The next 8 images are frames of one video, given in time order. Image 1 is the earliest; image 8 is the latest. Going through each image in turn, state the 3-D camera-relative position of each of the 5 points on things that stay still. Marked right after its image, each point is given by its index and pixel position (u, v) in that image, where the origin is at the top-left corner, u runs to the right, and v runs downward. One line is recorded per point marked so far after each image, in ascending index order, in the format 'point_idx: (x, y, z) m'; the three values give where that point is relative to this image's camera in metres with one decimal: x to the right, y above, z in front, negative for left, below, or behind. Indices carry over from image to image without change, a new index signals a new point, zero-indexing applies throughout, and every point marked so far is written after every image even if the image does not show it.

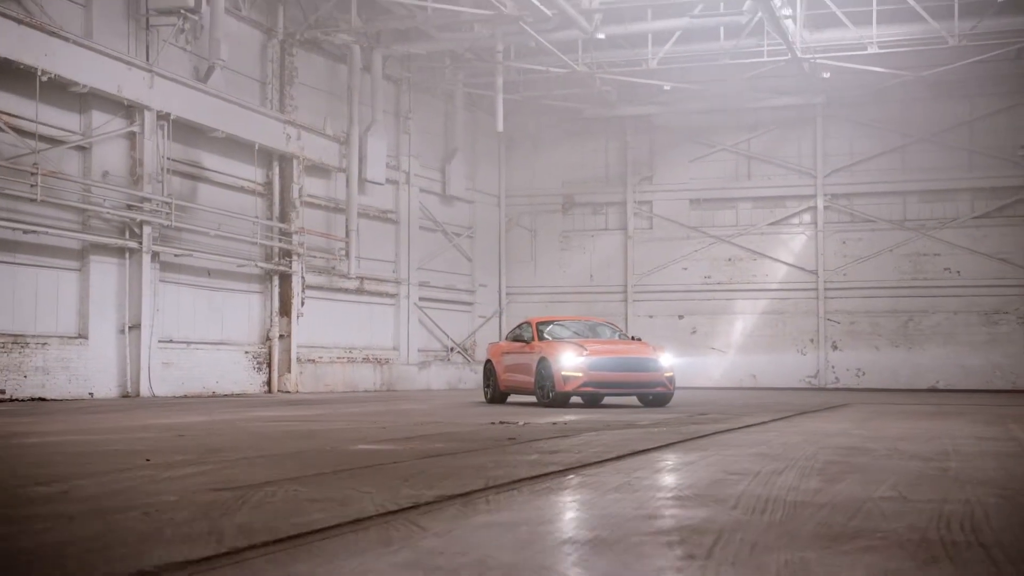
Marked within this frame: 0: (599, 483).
0: (+0.4, -0.8, +4.3) m
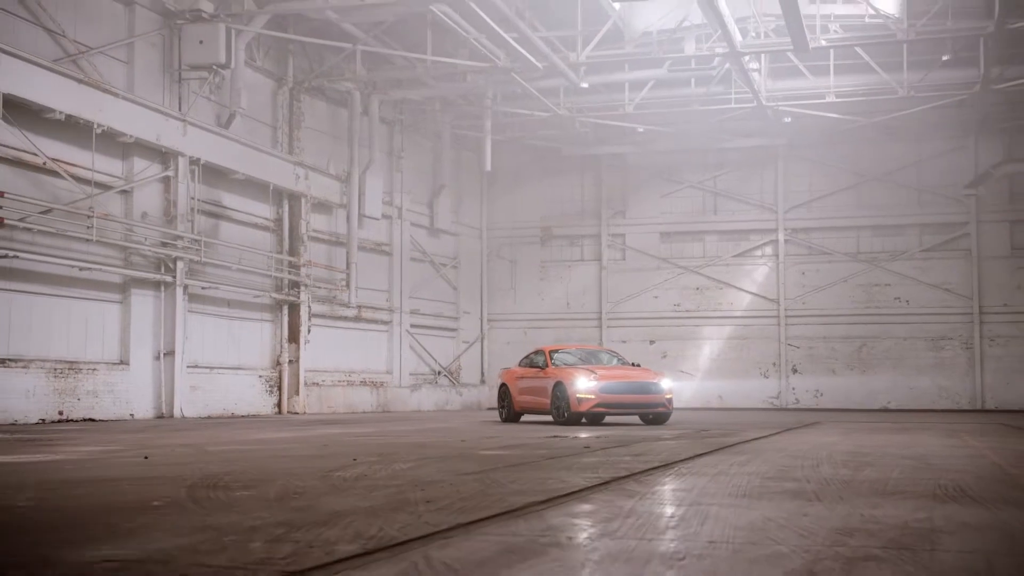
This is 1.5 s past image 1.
0: (+1.2, -1.1, +6.2) m
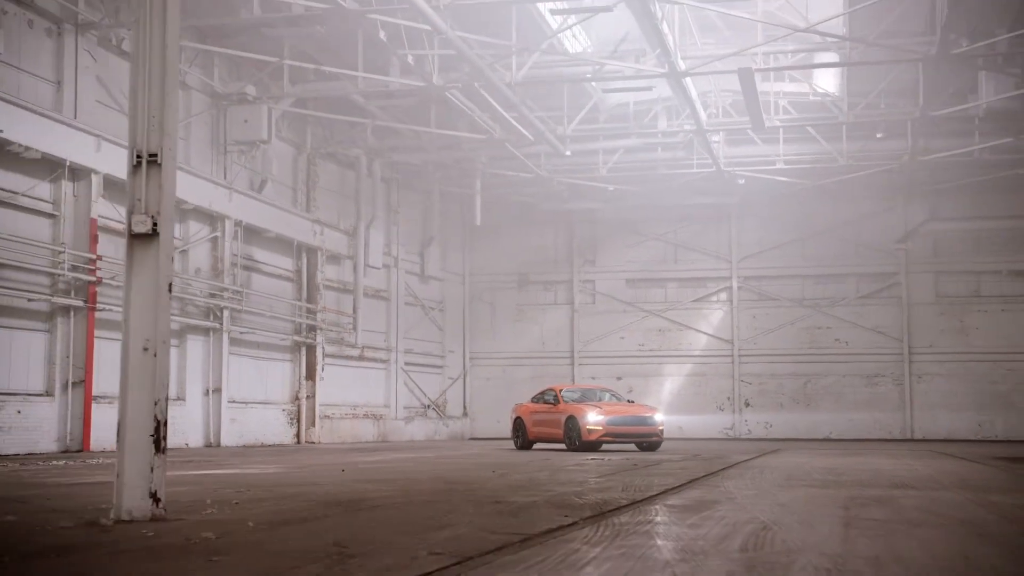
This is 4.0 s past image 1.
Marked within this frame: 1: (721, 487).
0: (+2.1, -1.7, +9.5) m
1: (+1.6, -1.5, +7.7) m
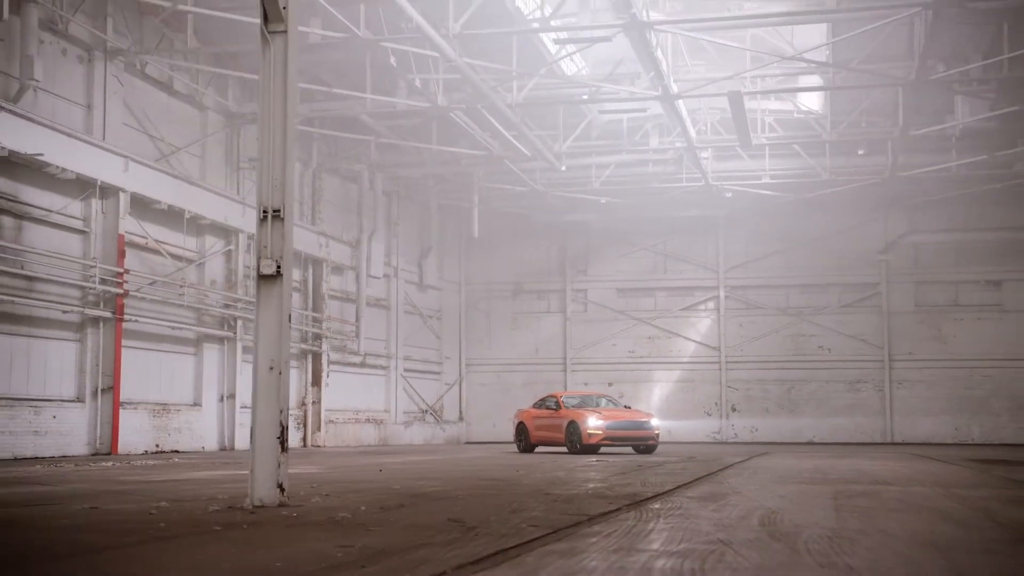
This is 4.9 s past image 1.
0: (+2.3, -1.9, +10.7) m
1: (+1.9, -1.7, +8.9) m
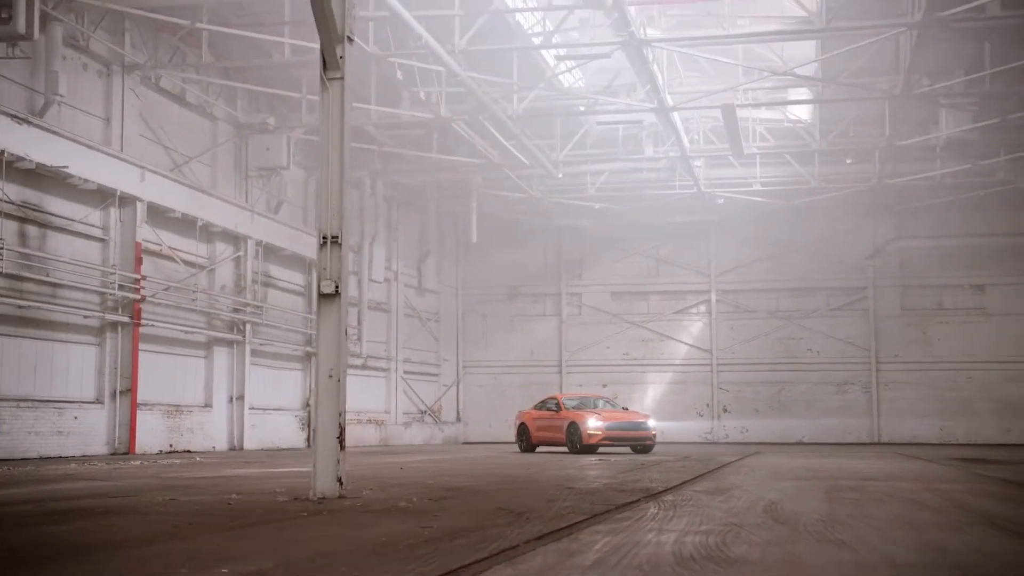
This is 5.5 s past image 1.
0: (+2.5, -2.1, +11.5) m
1: (+2.0, -1.8, +9.7) m
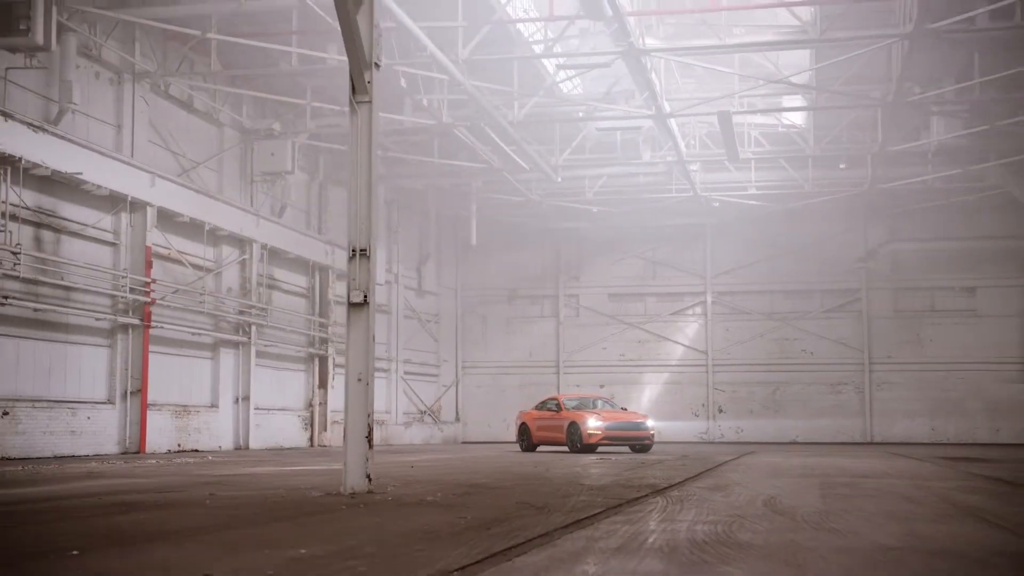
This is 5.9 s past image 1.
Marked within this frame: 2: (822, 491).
0: (+2.6, -2.1, +12.1) m
1: (+2.1, -1.9, +10.2) m
2: (+2.4, -1.6, +8.0) m
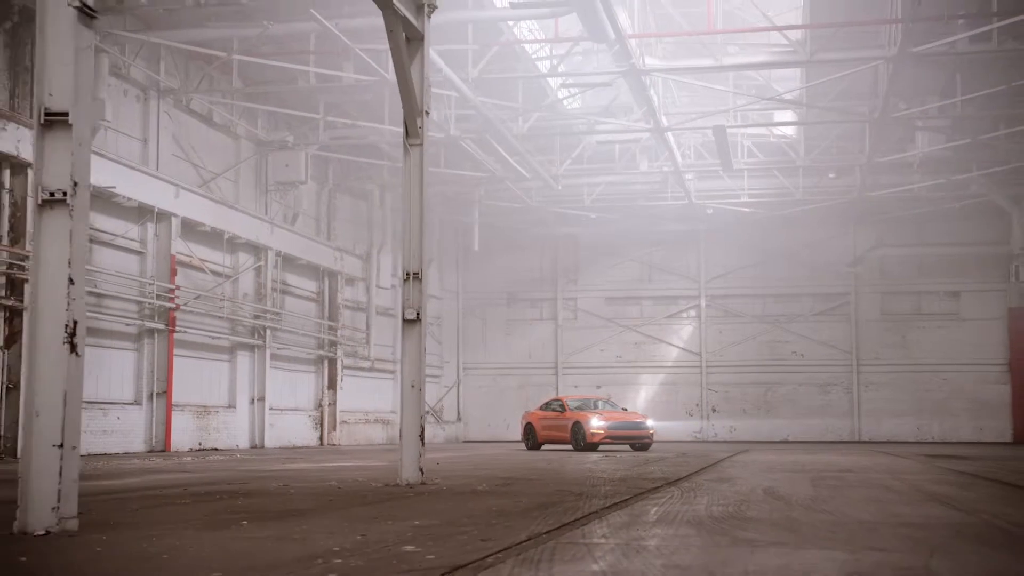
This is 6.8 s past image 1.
0: (+2.8, -2.3, +13.2) m
1: (+2.4, -2.0, +11.4) m
2: (+2.7, -1.8, +9.2) m
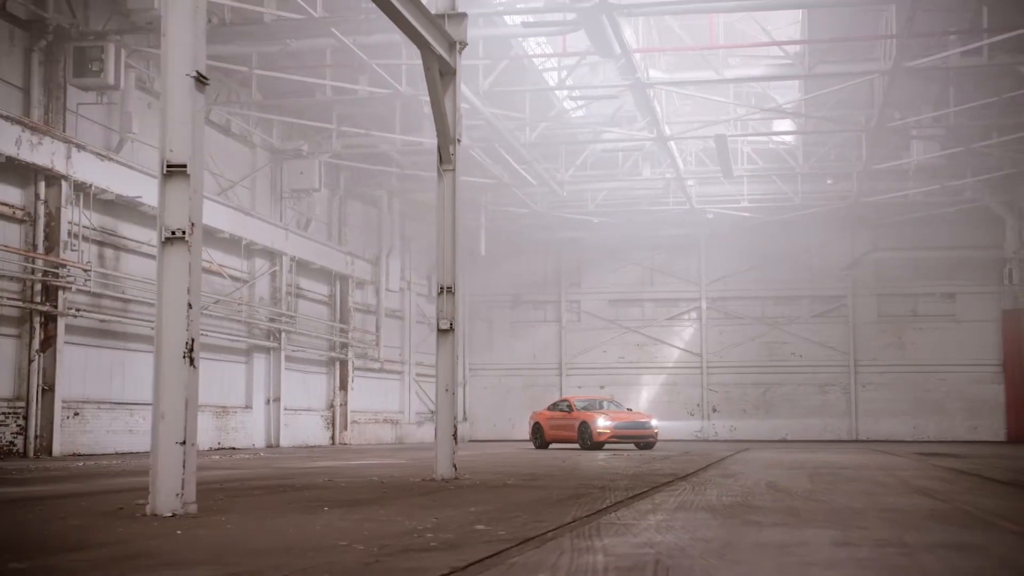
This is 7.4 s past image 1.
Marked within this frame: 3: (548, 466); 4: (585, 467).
0: (+3.0, -2.4, +14.0) m
1: (+2.6, -2.1, +12.2) m
2: (+2.9, -1.9, +10.0) m
3: (+0.4, -2.3, +13.2) m
4: (+0.9, -2.3, +13.2) m
